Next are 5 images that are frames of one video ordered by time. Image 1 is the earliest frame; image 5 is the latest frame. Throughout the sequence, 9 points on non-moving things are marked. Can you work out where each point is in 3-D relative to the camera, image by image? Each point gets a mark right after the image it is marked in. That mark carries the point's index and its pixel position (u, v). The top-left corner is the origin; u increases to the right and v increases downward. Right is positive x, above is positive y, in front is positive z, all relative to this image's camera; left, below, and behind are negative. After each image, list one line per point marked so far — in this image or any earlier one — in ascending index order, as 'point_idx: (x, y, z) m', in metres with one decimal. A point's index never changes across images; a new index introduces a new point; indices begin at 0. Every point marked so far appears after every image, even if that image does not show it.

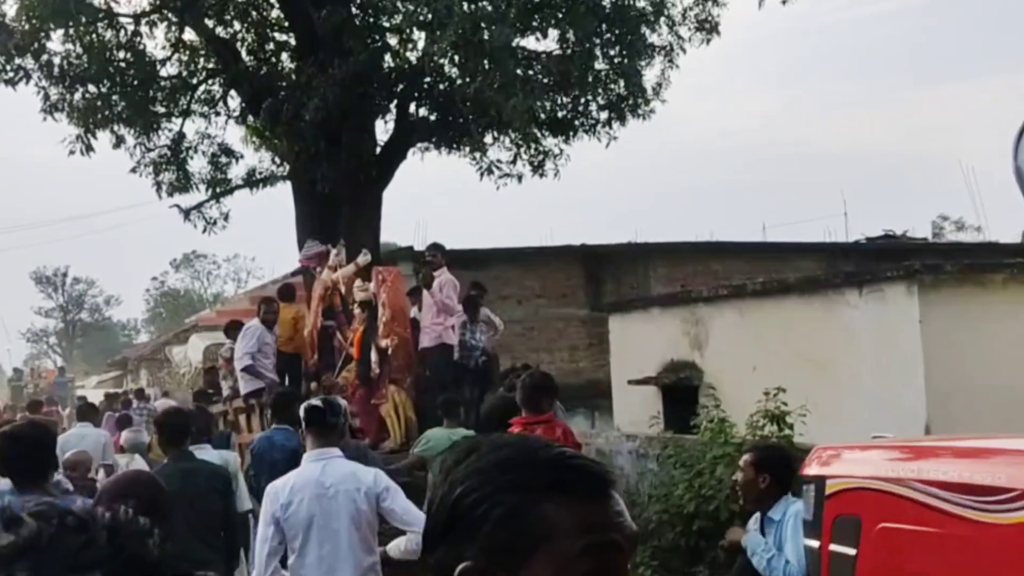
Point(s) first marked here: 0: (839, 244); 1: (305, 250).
0: (+5.9, +0.8, +19.8) m
1: (-2.3, +0.5, +12.6) m
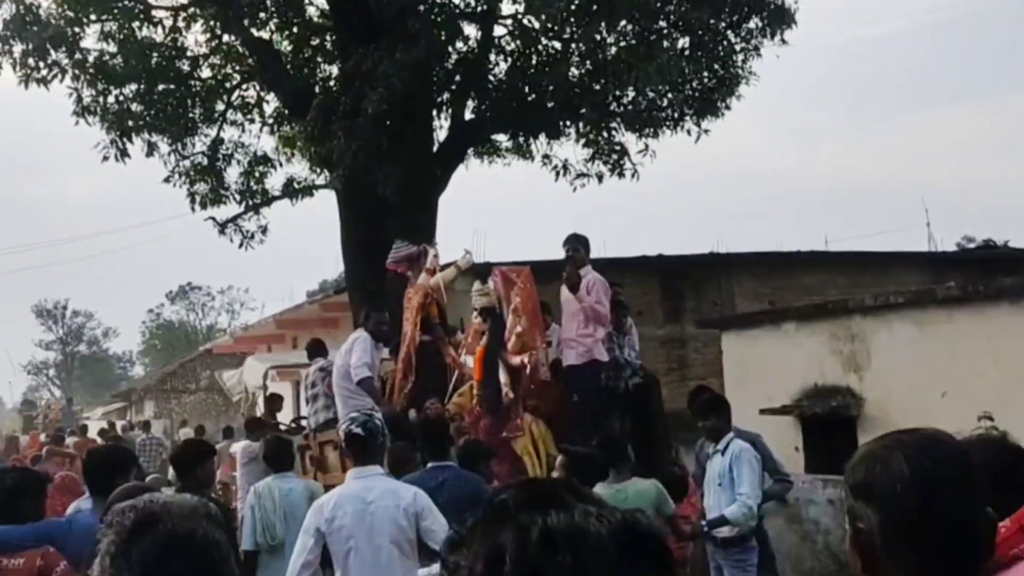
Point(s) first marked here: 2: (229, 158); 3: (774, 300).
0: (+7.1, +0.6, +17.9) m
1: (-1.1, +0.4, +10.6) m
2: (-4.8, +2.2, +18.4) m
3: (+4.2, -0.2, +17.8) m
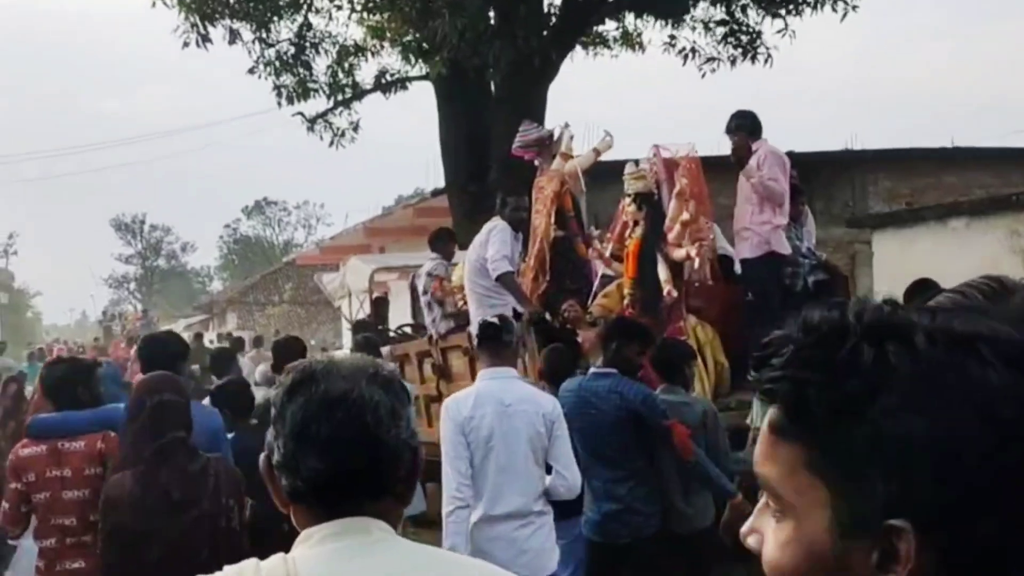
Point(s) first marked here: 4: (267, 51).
0: (+8.7, +2.0, +16.1) m
1: (+0.1, +1.3, +9.3) m
2: (-3.1, +3.7, +17.2) m
3: (+5.9, +1.3, +16.2) m
4: (-3.6, +3.5, +16.1) m
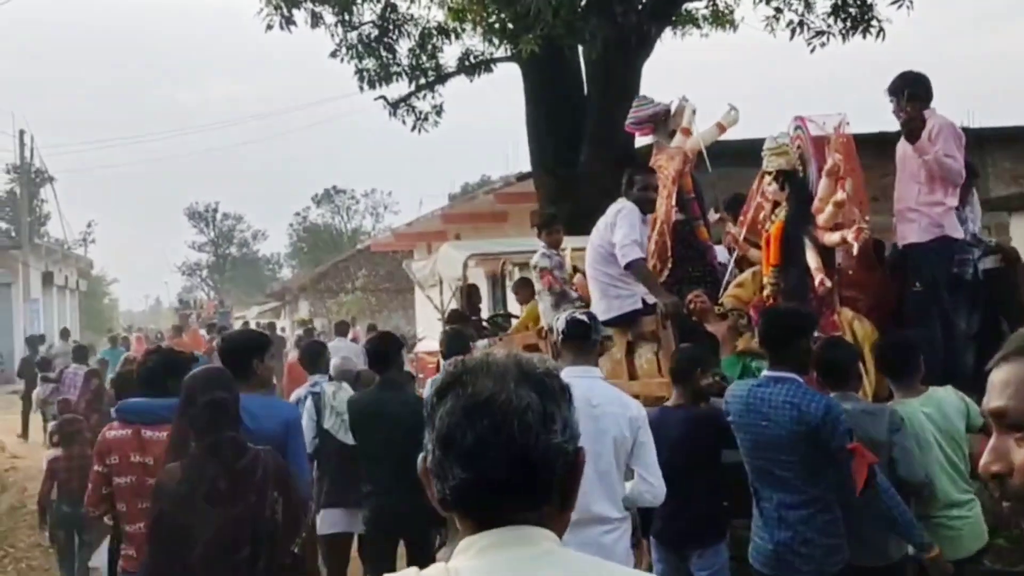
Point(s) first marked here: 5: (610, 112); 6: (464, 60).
0: (+10.0, +2.2, +14.7) m
1: (+1.0, +1.4, +8.5) m
2: (-1.7, +3.9, +16.6) m
3: (+7.2, +1.4, +15.1) m
4: (-2.3, +3.6, +15.5) m
5: (+1.2, +2.3, +14.3) m
6: (-0.7, +3.5, +17.0) m
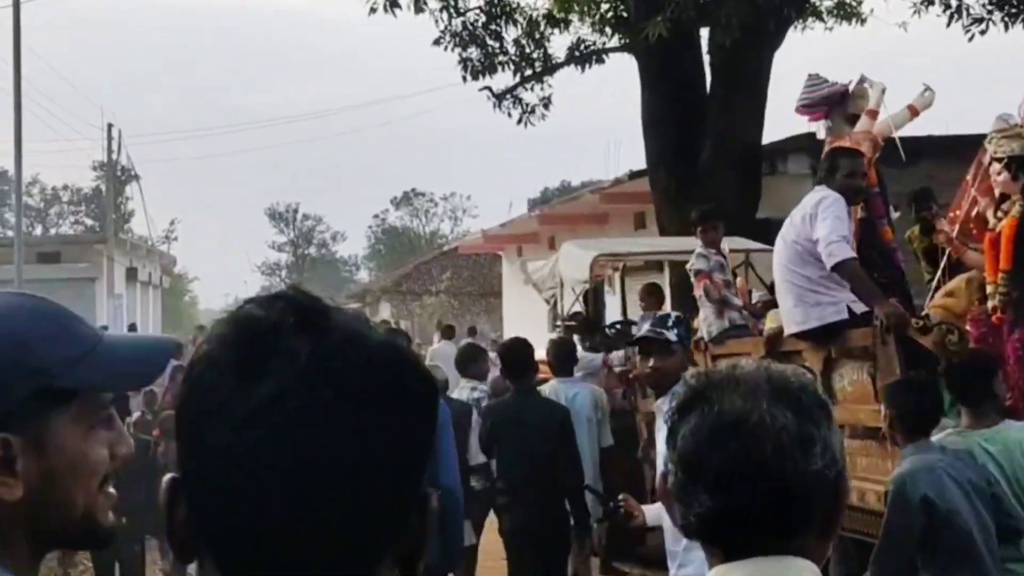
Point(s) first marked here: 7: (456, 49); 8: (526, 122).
0: (+11.4, +1.9, +13.0) m
1: (+2.0, +1.4, +7.4) m
2: (-0.1, +3.9, +15.6) m
3: (+8.6, +1.2, +13.5) m
4: (-0.7, +3.6, +14.6) m
5: (+2.7, +2.2, +13.2) m
6: (+0.9, +3.5, +16.0) m
7: (-0.8, +3.4, +15.5) m
8: (+0.2, +2.4, +15.9) m
